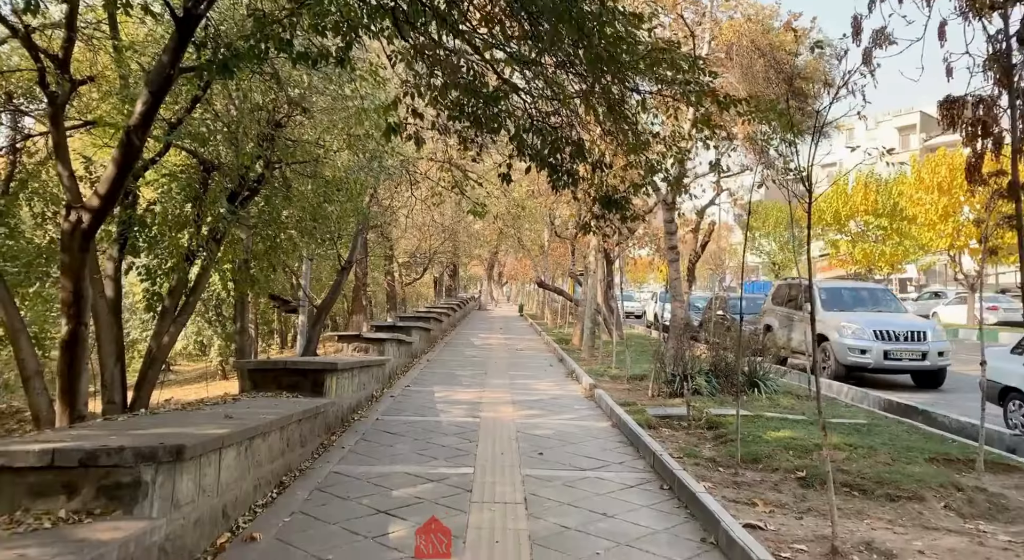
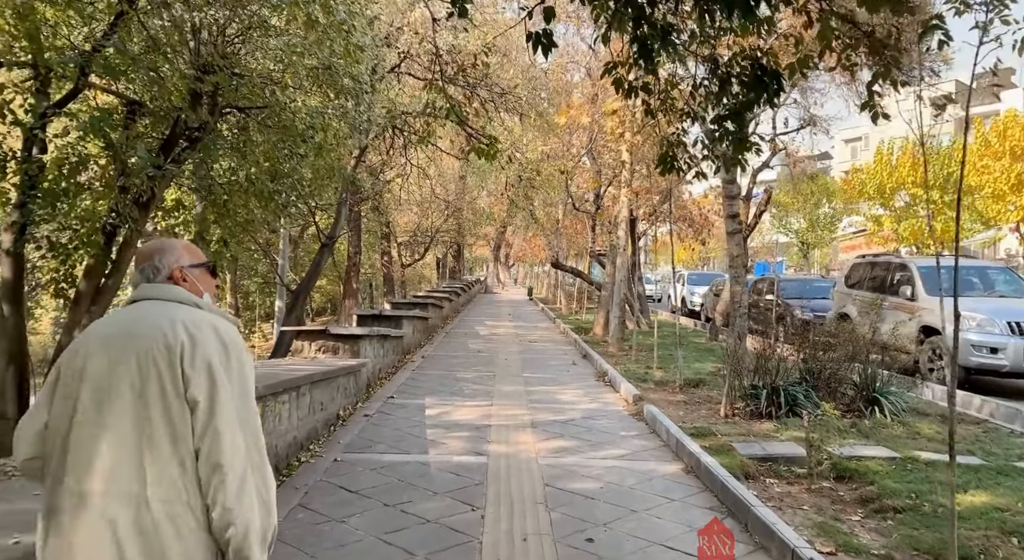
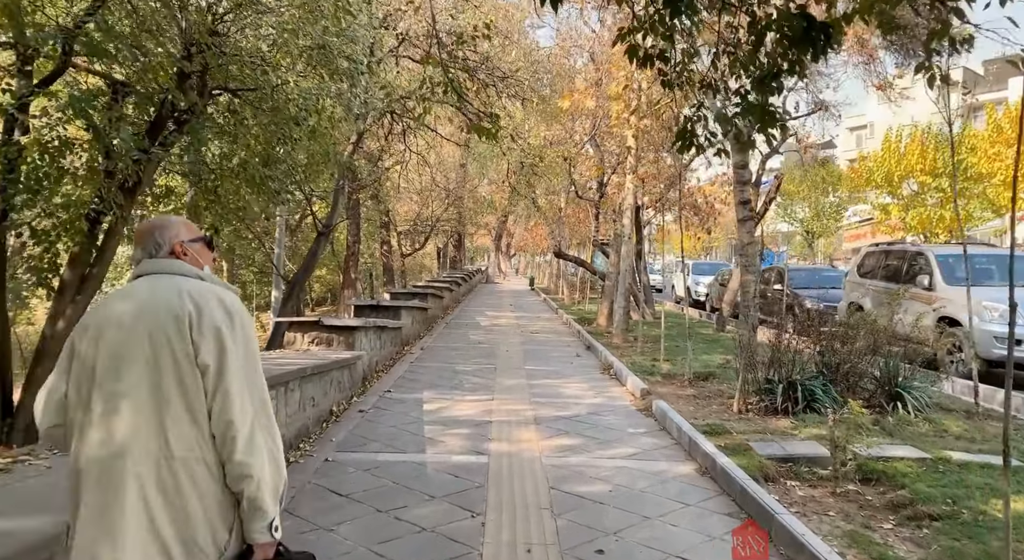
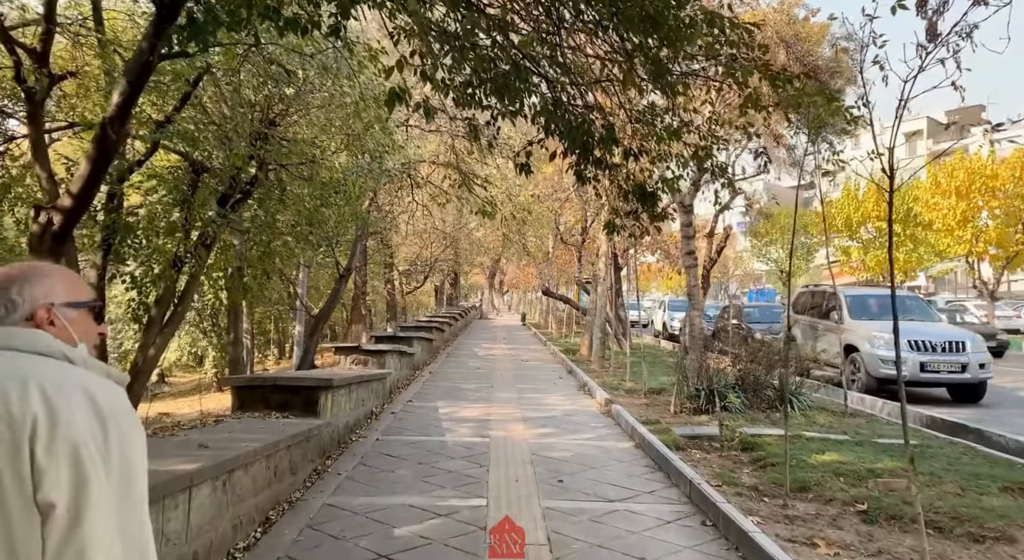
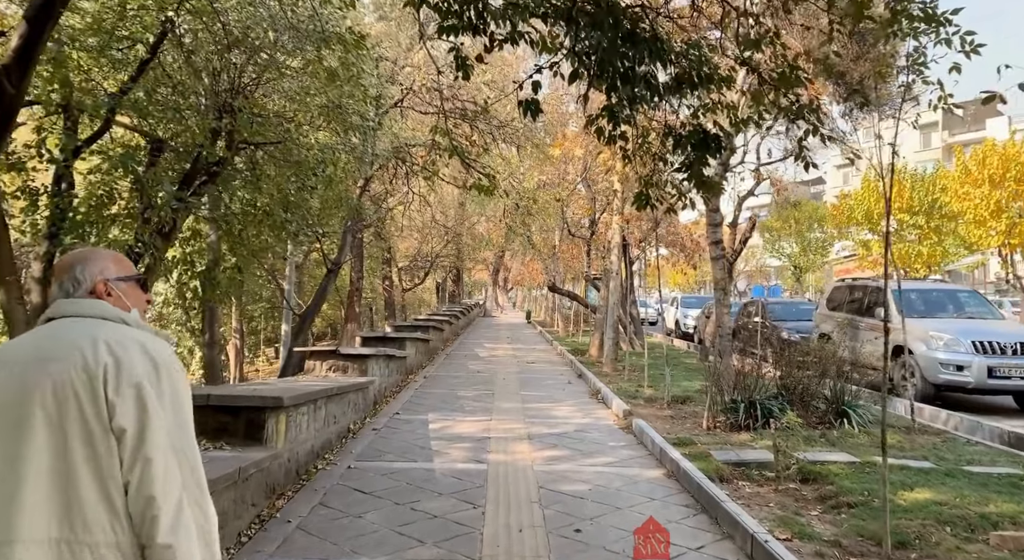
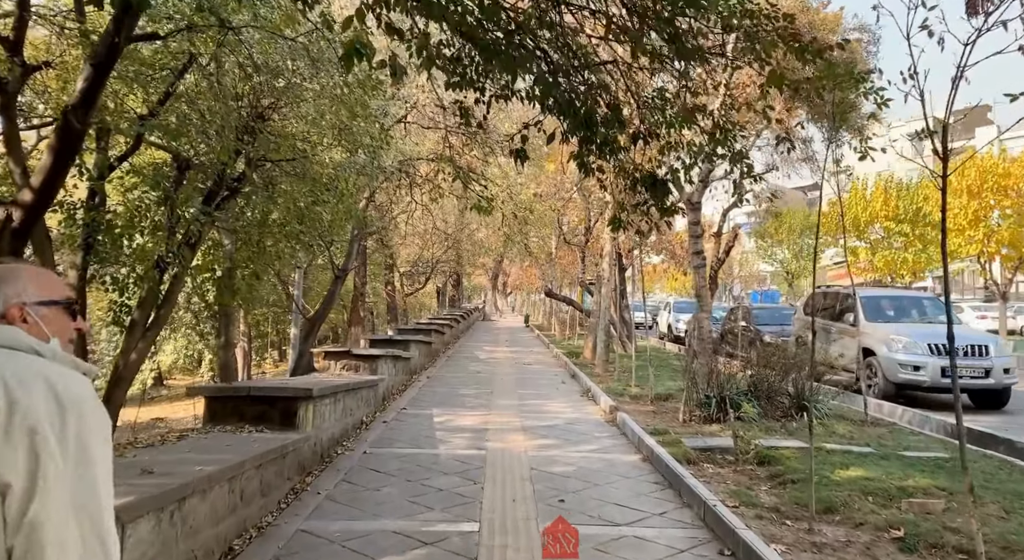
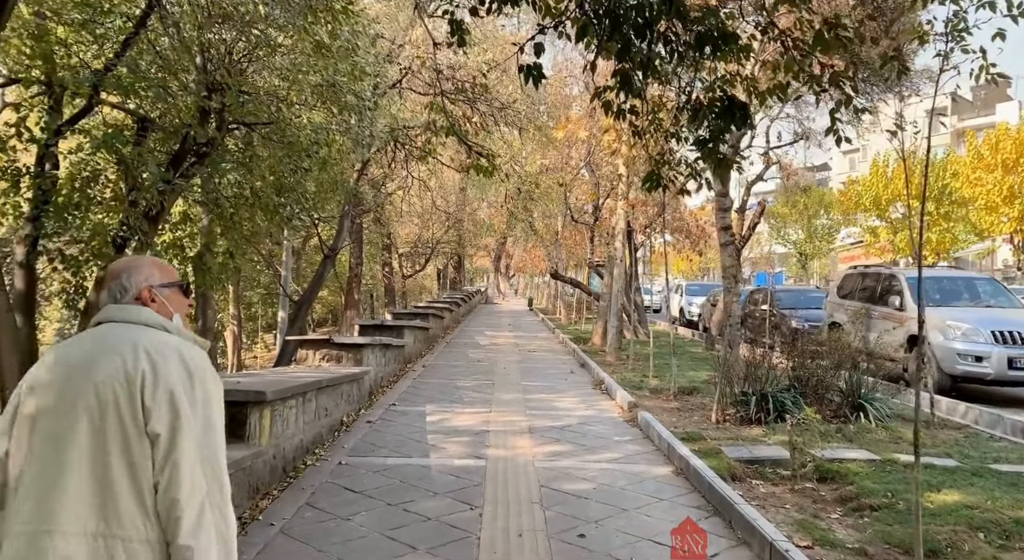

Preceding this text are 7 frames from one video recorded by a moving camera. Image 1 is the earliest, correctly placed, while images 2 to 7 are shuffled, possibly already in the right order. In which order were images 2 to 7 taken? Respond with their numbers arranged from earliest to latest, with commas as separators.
4, 6, 5, 7, 2, 3
